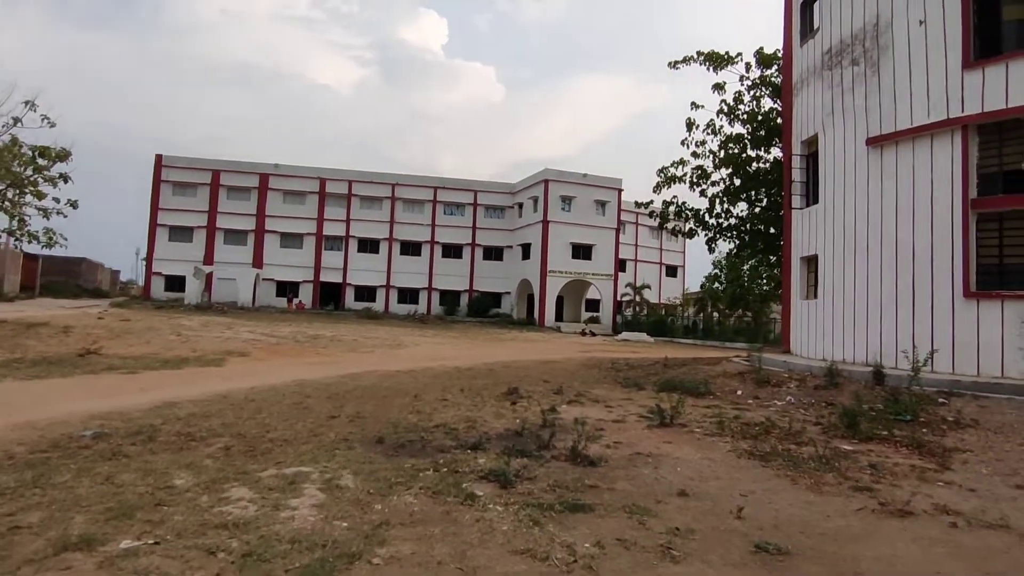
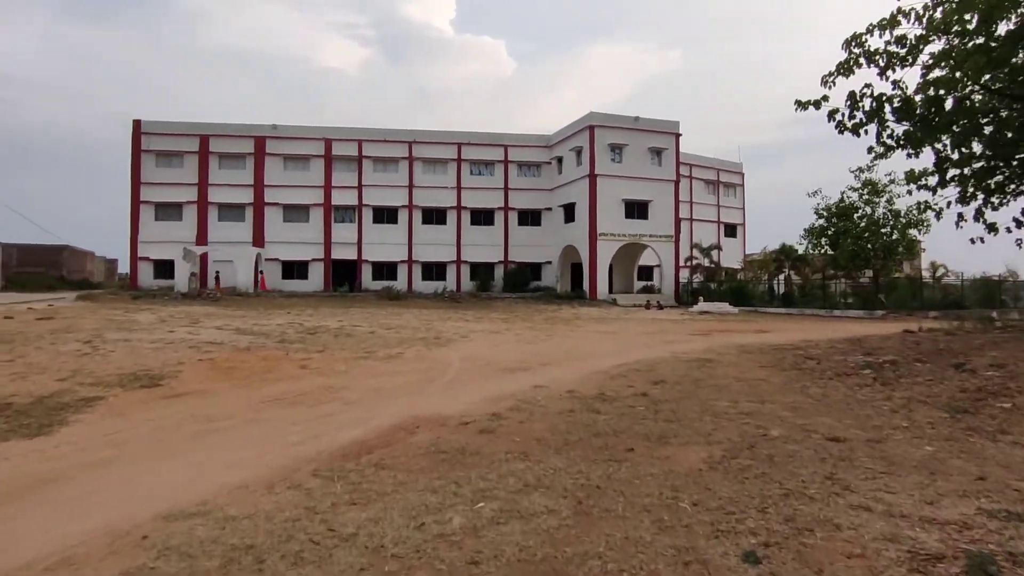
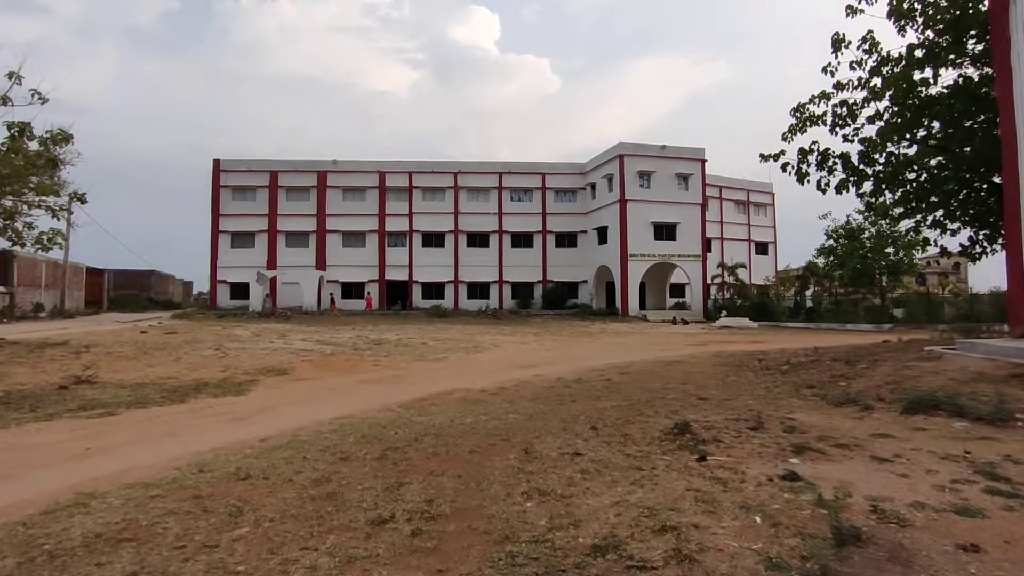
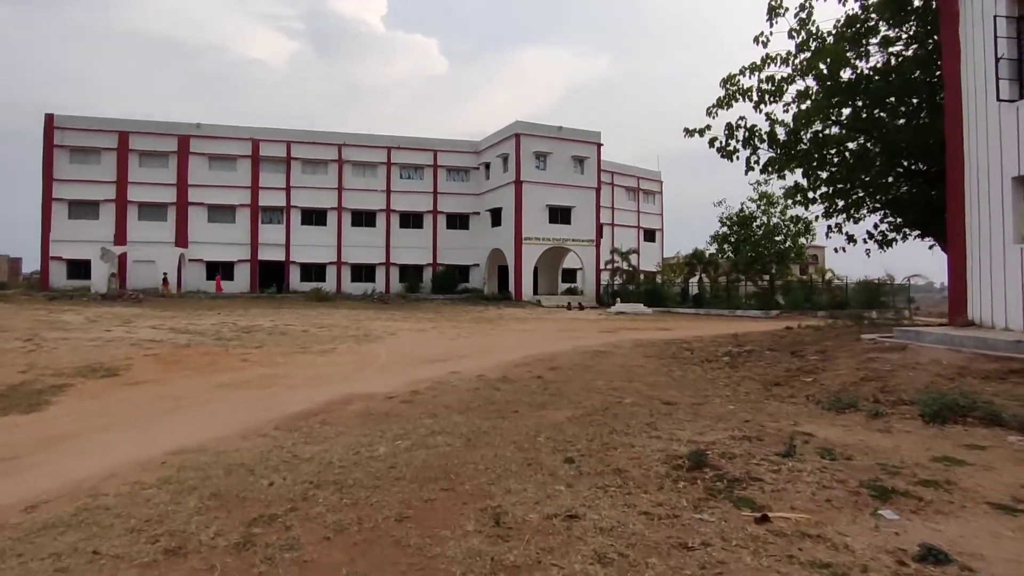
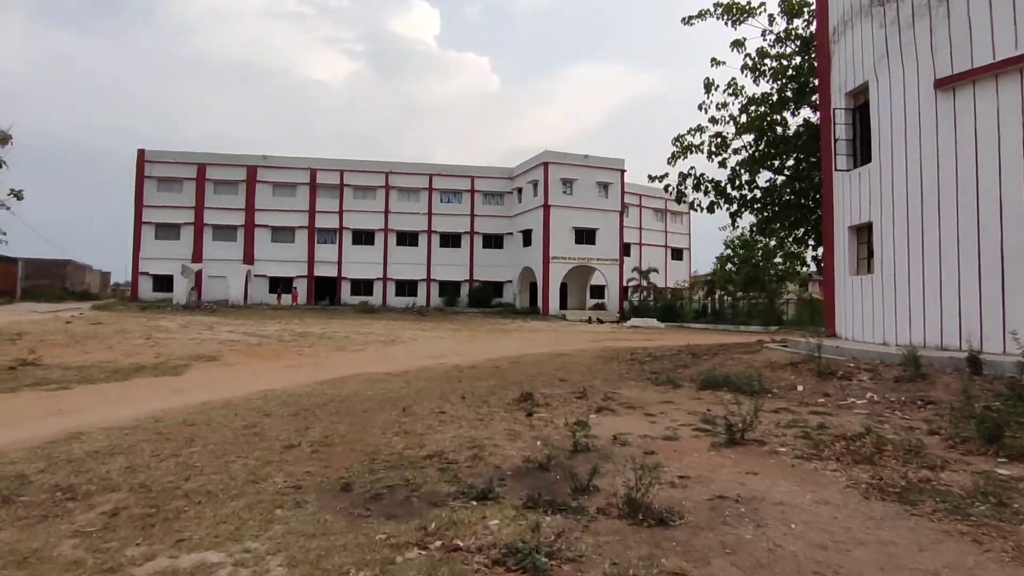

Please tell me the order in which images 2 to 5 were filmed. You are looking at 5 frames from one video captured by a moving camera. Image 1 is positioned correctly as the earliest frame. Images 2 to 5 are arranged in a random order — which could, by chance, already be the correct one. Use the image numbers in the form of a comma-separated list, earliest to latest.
5, 3, 4, 2
